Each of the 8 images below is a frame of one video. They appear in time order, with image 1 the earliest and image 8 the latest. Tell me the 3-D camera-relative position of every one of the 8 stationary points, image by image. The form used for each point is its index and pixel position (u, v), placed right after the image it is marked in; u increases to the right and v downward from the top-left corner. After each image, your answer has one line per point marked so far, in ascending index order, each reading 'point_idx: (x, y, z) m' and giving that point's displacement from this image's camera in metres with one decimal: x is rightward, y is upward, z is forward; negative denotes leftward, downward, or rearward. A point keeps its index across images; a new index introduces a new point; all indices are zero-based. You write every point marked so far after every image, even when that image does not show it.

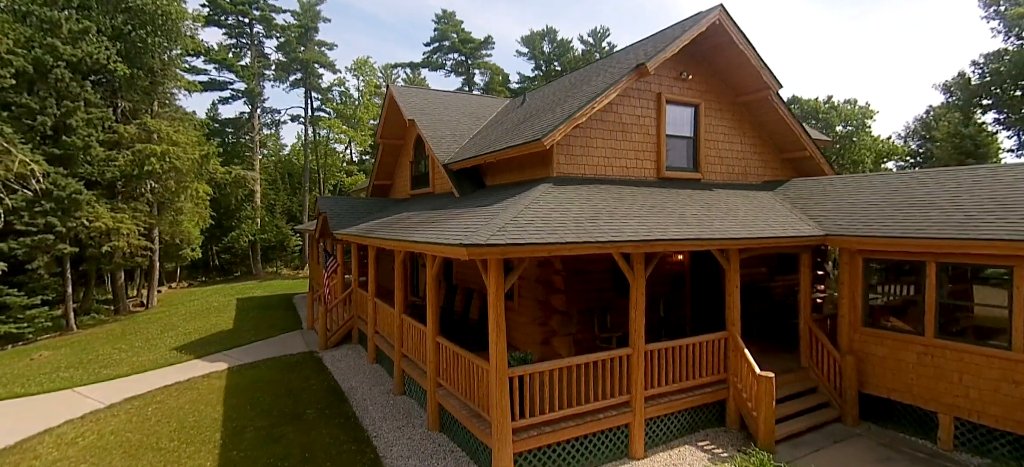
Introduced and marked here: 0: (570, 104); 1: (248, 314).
0: (+1.2, +2.7, +9.1) m
1: (-10.5, -3.2, +17.3) m
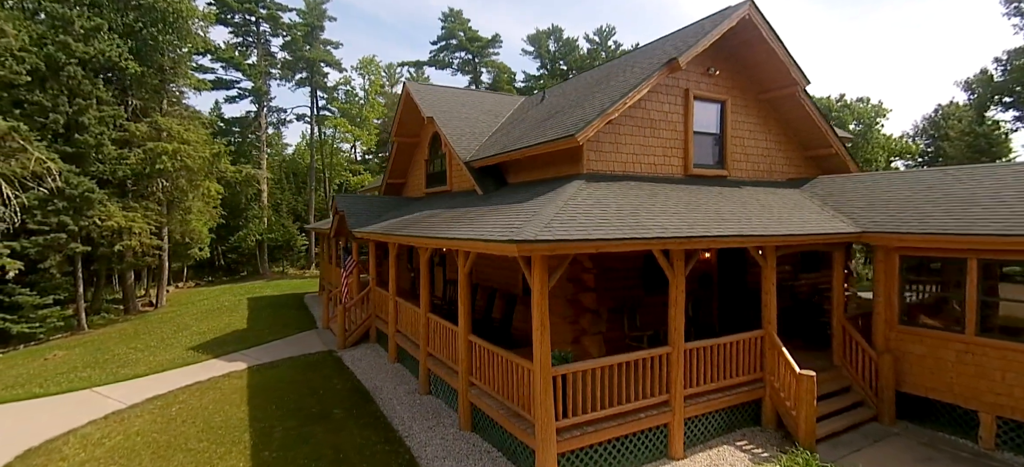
0: (+1.8, +2.8, +9.0) m
1: (-9.9, -3.2, +17.2) m
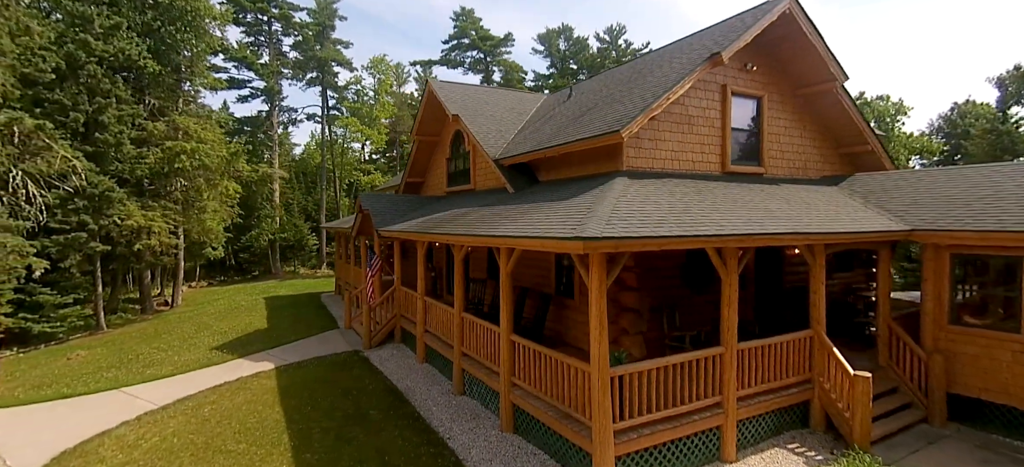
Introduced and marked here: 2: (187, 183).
0: (+2.6, +2.8, +8.9) m
1: (-9.1, -3.1, +17.1) m
2: (-13.7, +2.1, +18.4) m
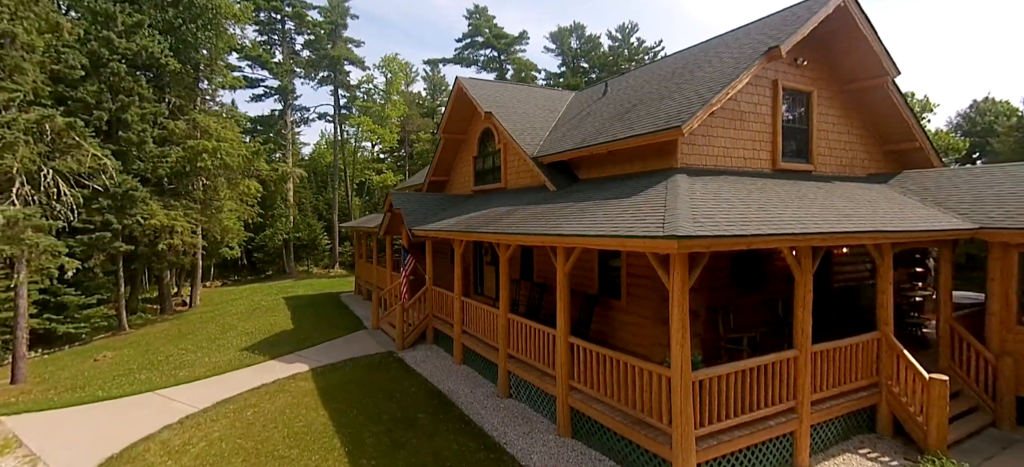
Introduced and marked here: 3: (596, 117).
0: (+3.5, +2.8, +8.6) m
1: (-8.1, -3.1, +16.9) m
2: (-12.7, +2.1, +18.2) m
3: (+2.1, +2.9, +10.8) m
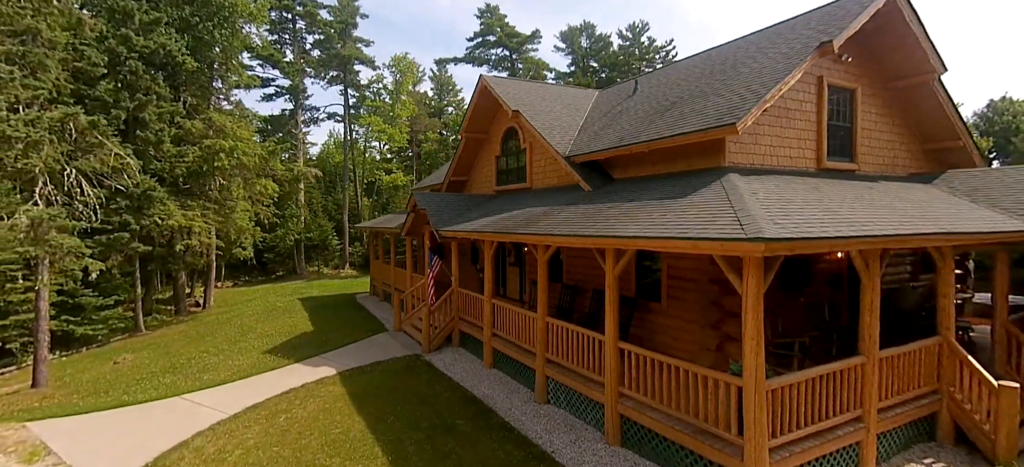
0: (+4.3, +2.8, +8.4) m
1: (-7.3, -3.1, +16.7) m
2: (-11.9, +2.1, +18.0) m
3: (+2.9, +2.9, +10.6) m
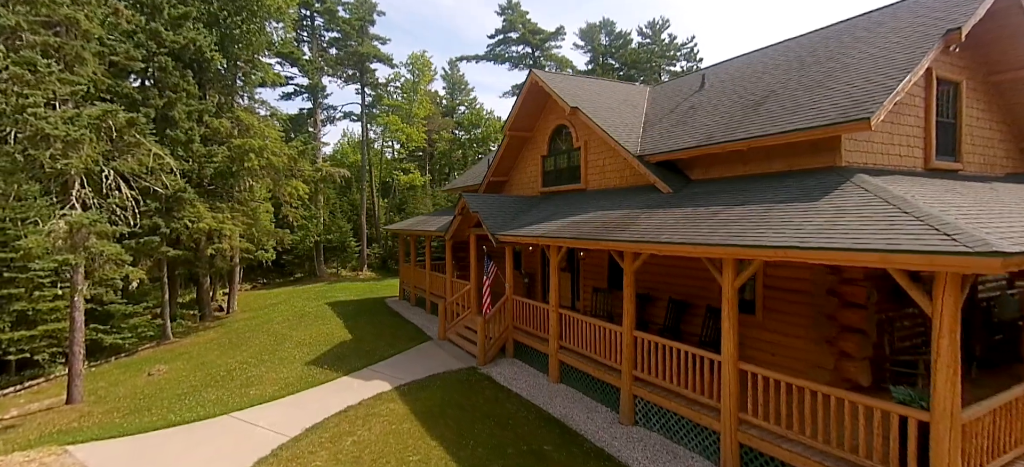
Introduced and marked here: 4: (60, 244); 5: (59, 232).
0: (+5.8, +2.7, +7.6) m
1: (-5.7, -3.2, +16.0) m
2: (-10.3, +2.0, +17.3) m
3: (+4.4, +2.8, +9.8) m
4: (-9.2, -0.2, +8.8) m
5: (-9.1, 0.0, +8.7) m
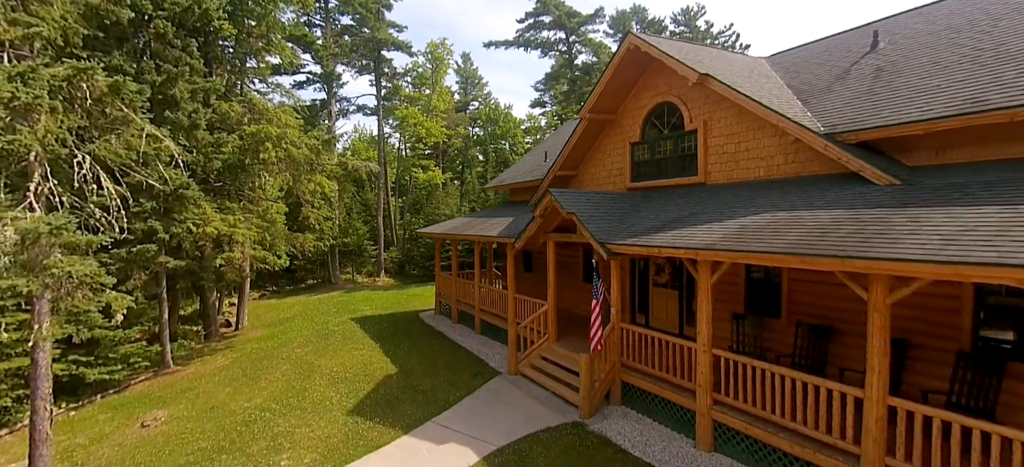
0: (+8.0, +2.6, +4.8) m
1: (-3.5, -3.4, +13.2) m
2: (-8.1, +1.8, +14.5) m
3: (+6.6, +2.6, +7.0) m
4: (-7.0, -0.4, +6.0) m
5: (-6.9, -0.1, +5.9) m
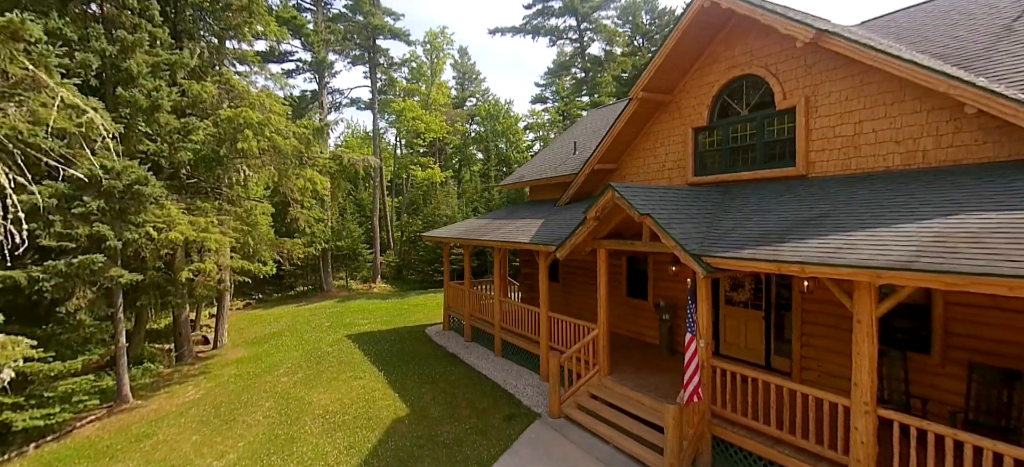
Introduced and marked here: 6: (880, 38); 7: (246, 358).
0: (+9.0, +2.5, +2.8) m
1: (-2.7, -3.5, +10.9) m
2: (-7.4, +1.7, +12.2) m
3: (+7.5, +2.5, +5.0) m
4: (-6.0, -0.5, +3.7) m
5: (-6.0, -0.3, +3.6) m
6: (+6.7, +3.6, +8.0) m
7: (-8.2, -3.9, +13.5) m
